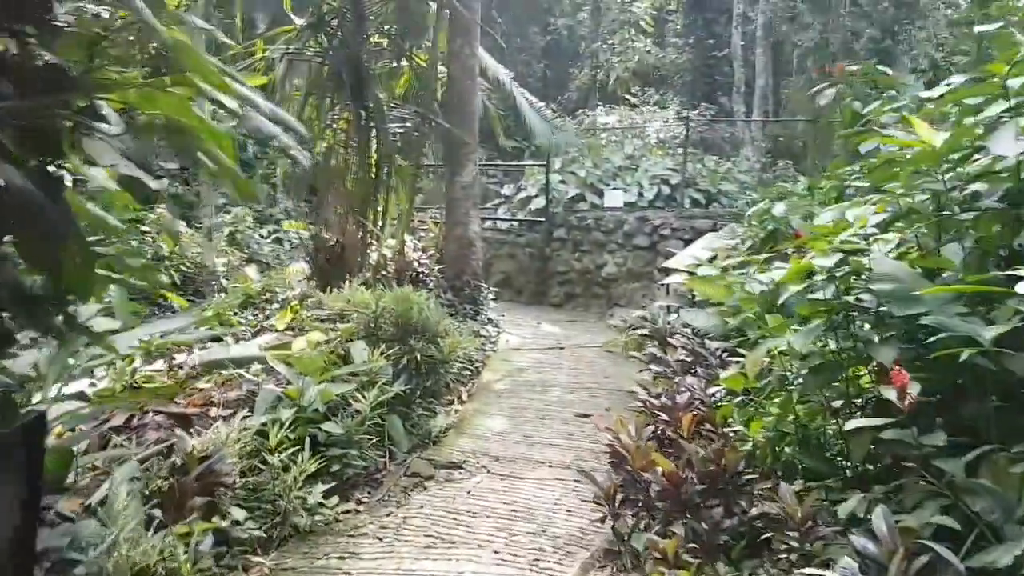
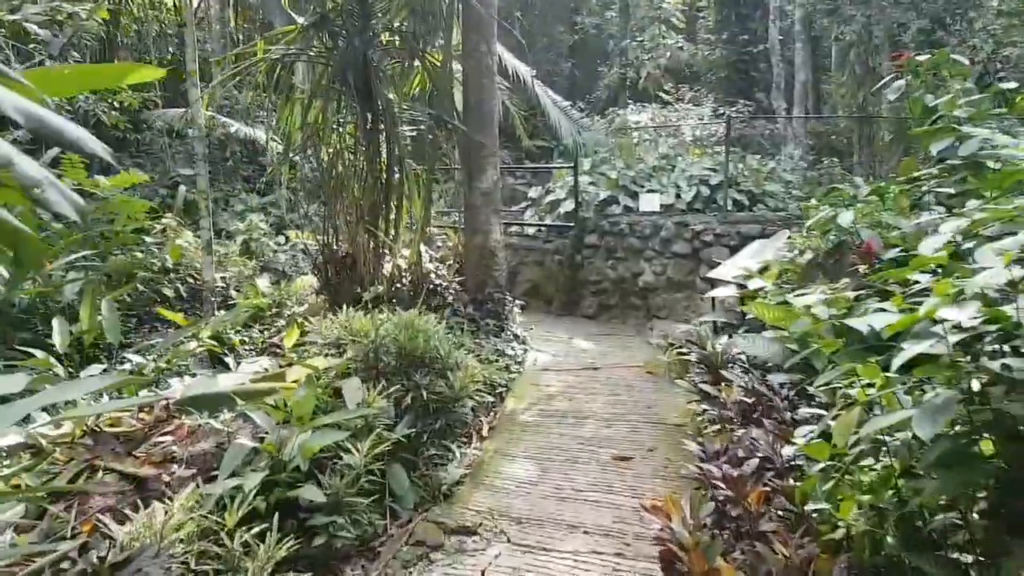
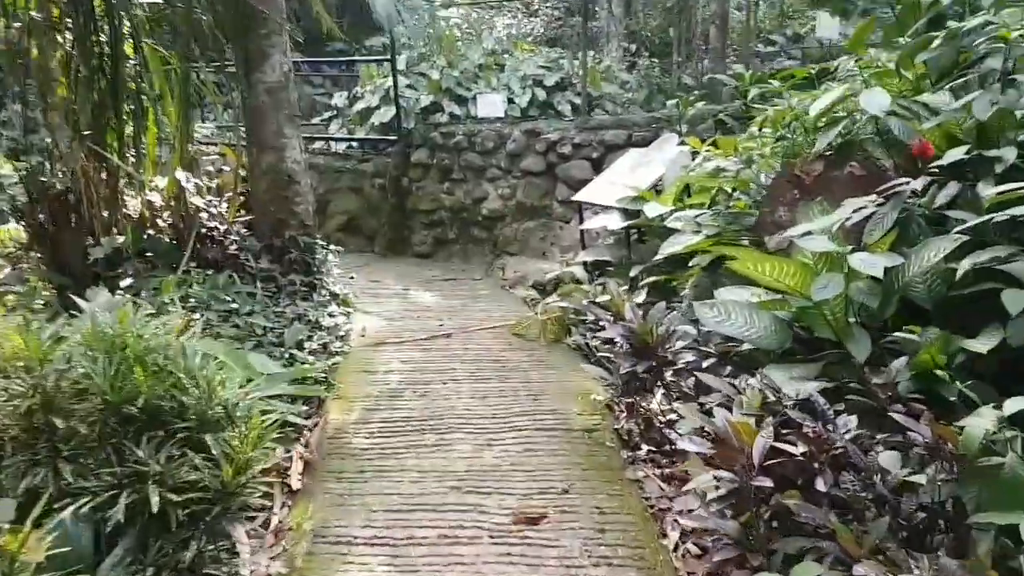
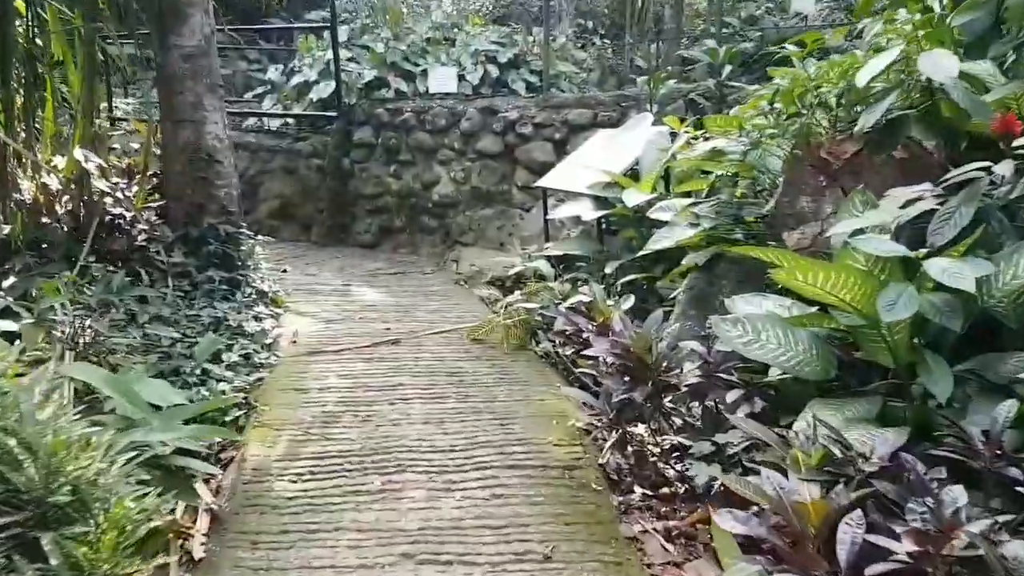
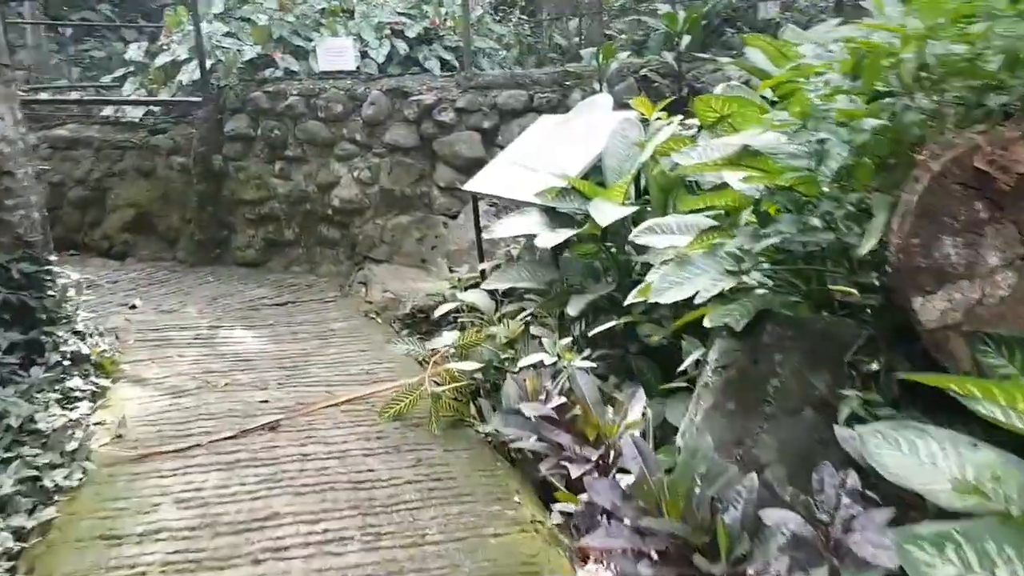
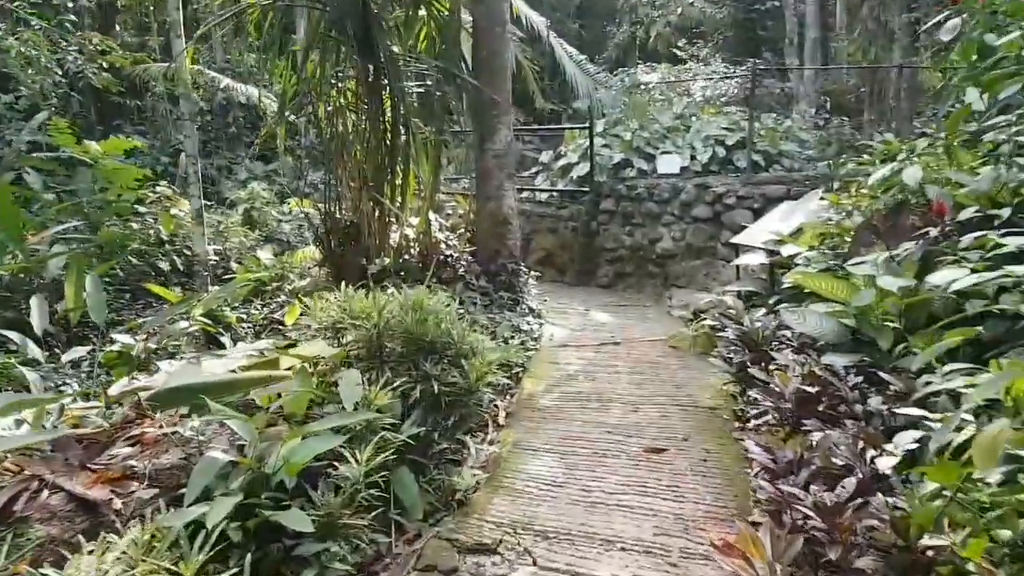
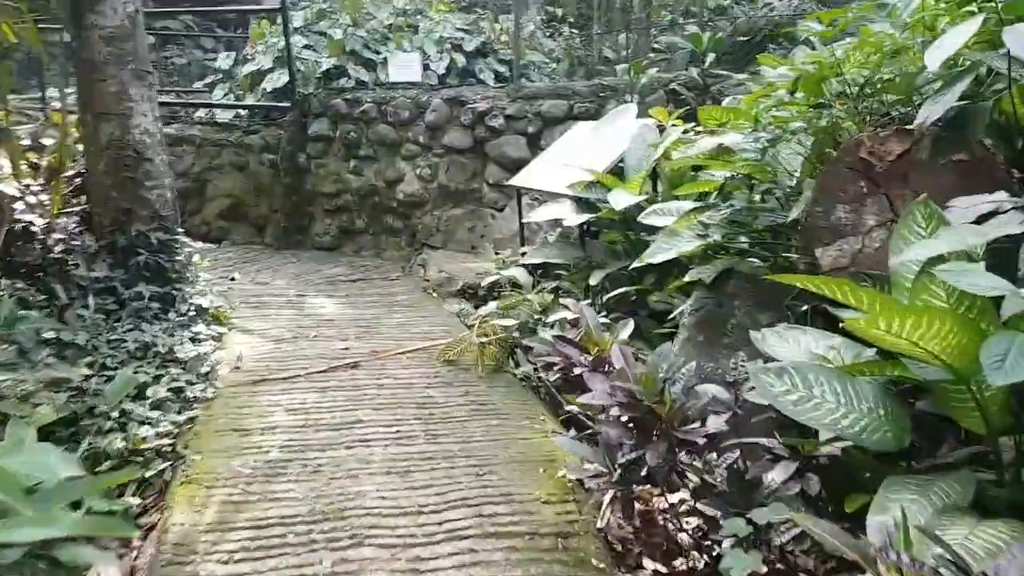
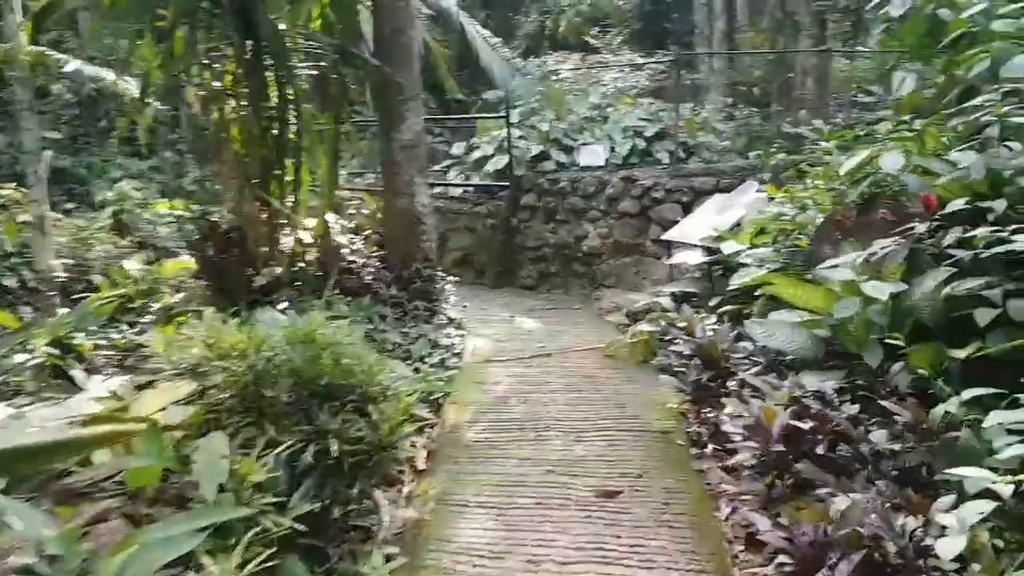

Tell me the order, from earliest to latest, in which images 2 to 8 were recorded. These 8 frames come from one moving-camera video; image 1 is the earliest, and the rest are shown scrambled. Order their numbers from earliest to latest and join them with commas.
2, 6, 8, 3, 4, 7, 5
